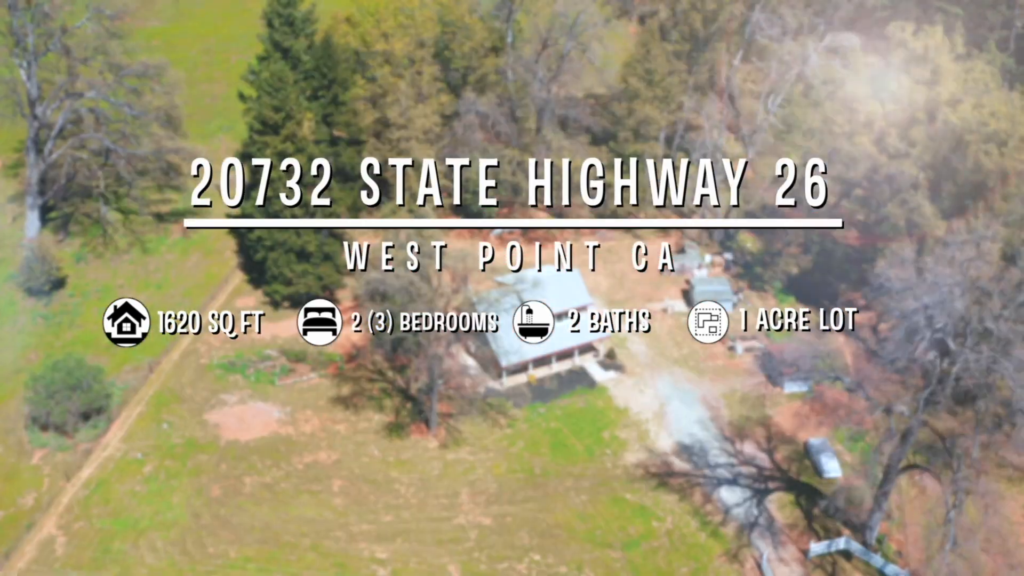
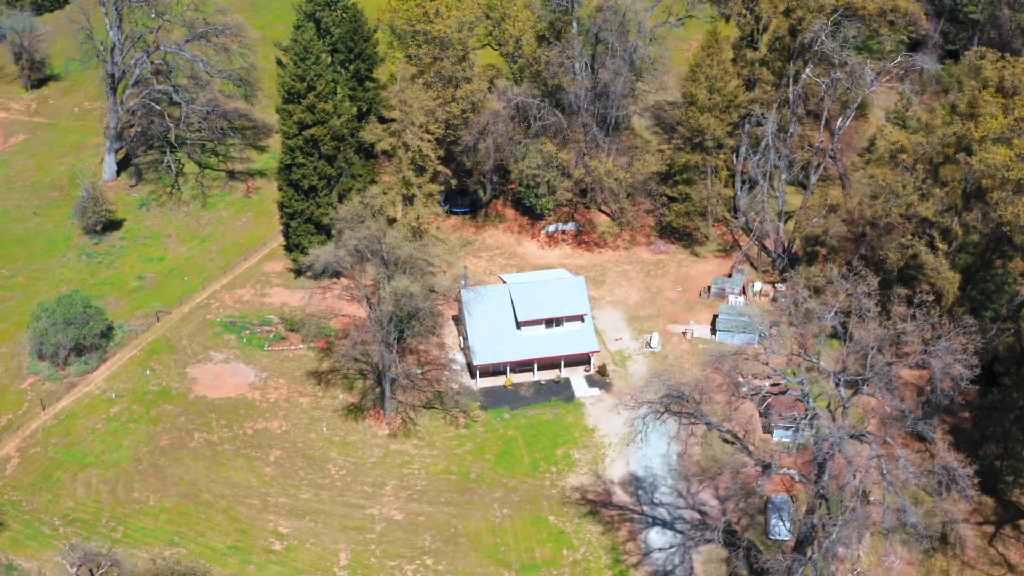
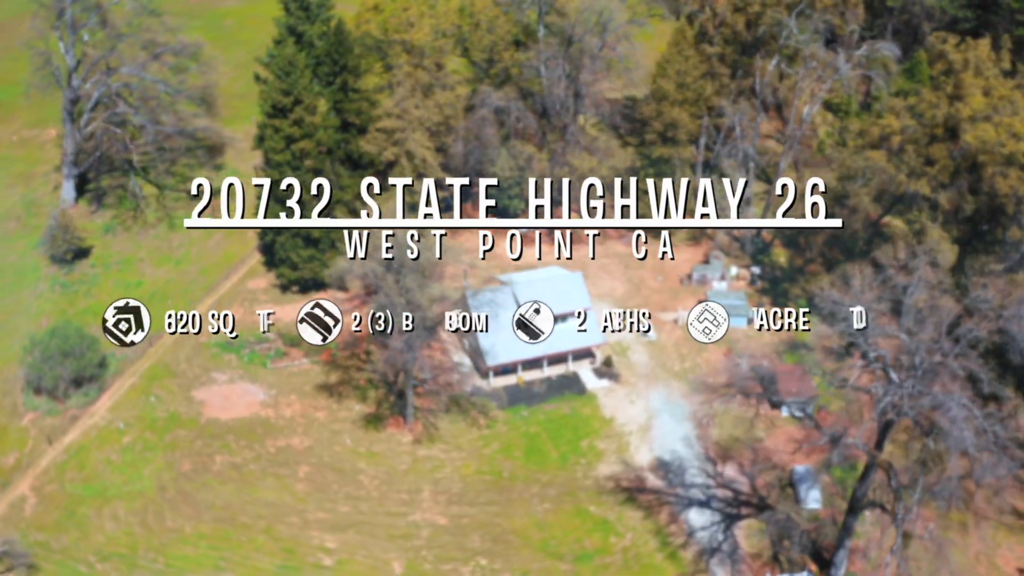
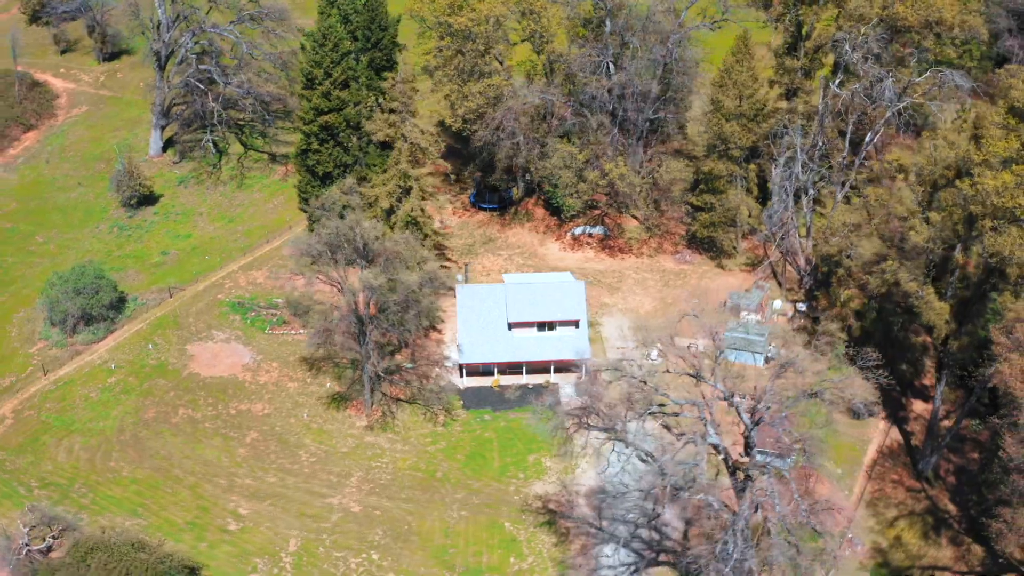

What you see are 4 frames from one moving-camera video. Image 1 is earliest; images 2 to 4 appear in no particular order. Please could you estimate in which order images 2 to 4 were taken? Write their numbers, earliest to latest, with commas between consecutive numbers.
3, 2, 4
